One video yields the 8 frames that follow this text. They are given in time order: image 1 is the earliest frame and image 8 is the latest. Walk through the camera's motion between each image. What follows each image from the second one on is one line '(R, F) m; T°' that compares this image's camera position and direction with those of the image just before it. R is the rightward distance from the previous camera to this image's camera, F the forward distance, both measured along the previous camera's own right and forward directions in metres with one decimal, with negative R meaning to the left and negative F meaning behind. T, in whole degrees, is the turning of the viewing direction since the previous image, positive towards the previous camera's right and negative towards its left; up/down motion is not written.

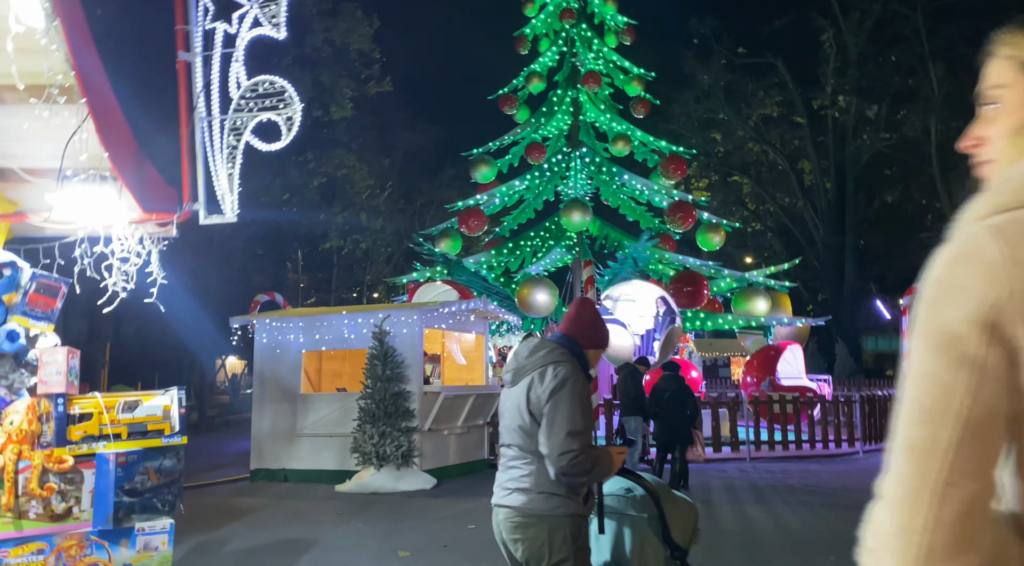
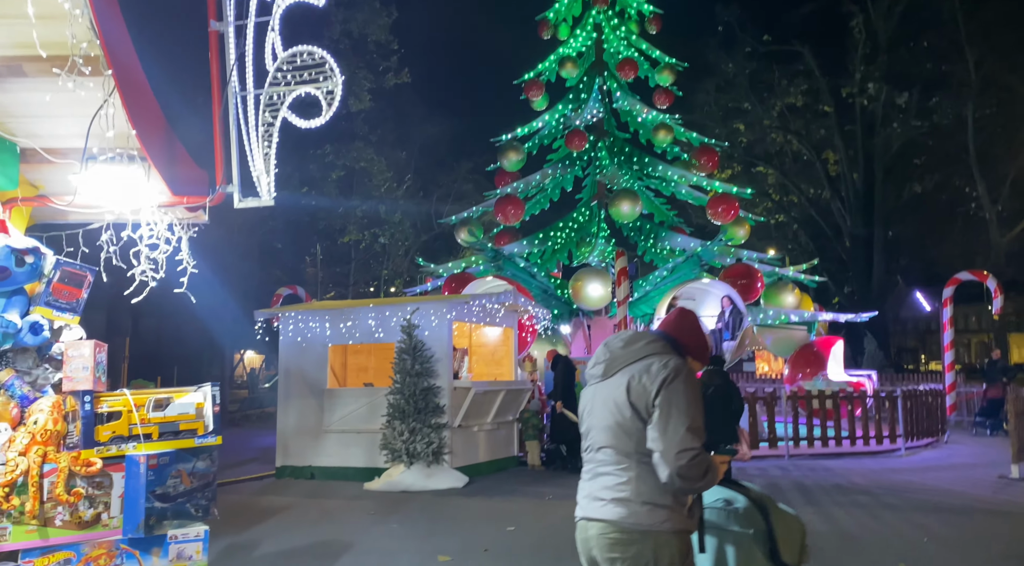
(-0.3, +0.4) m; -1°
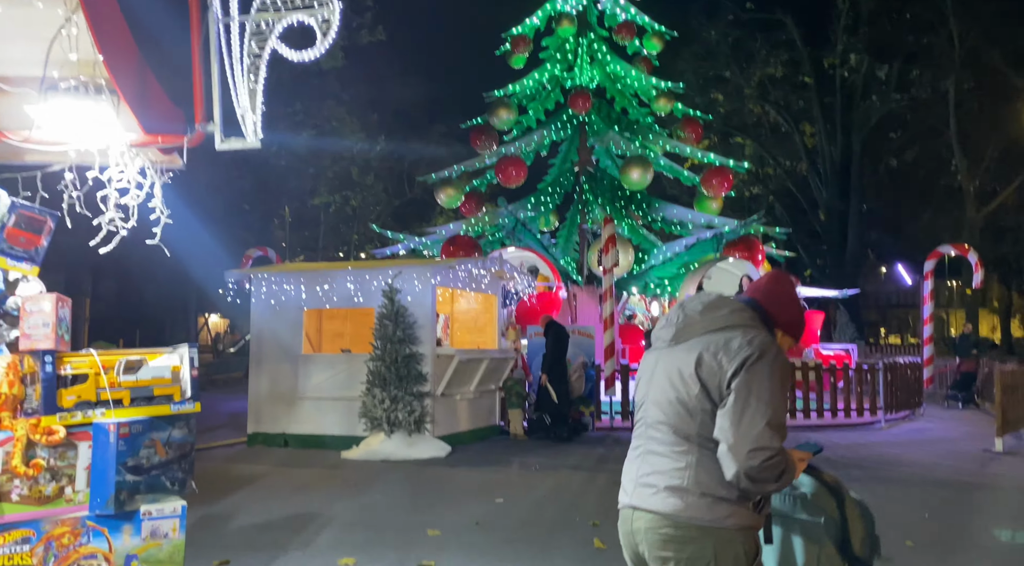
(-0.2, +0.4) m; +2°
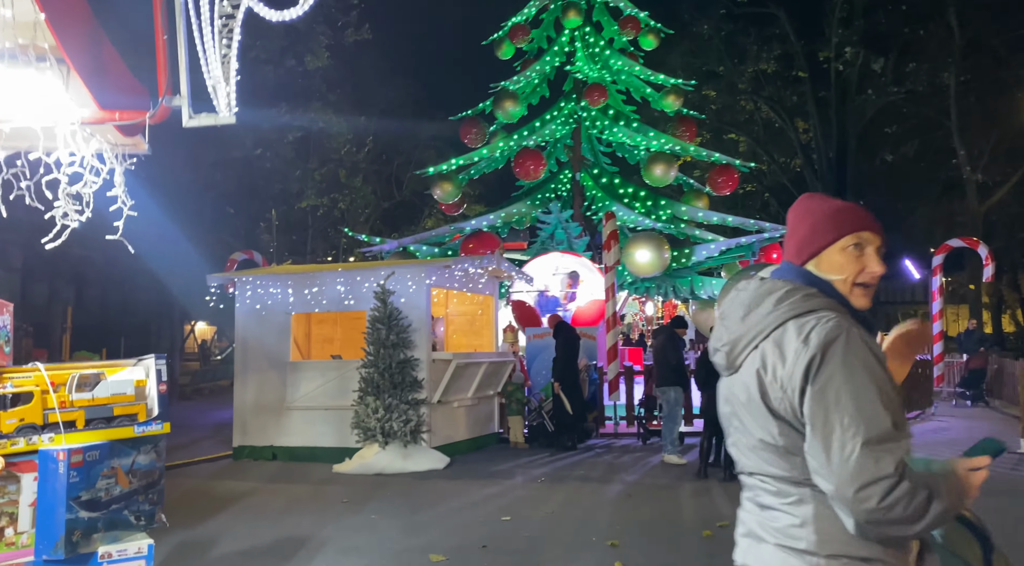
(-0.1, +0.6) m; +1°
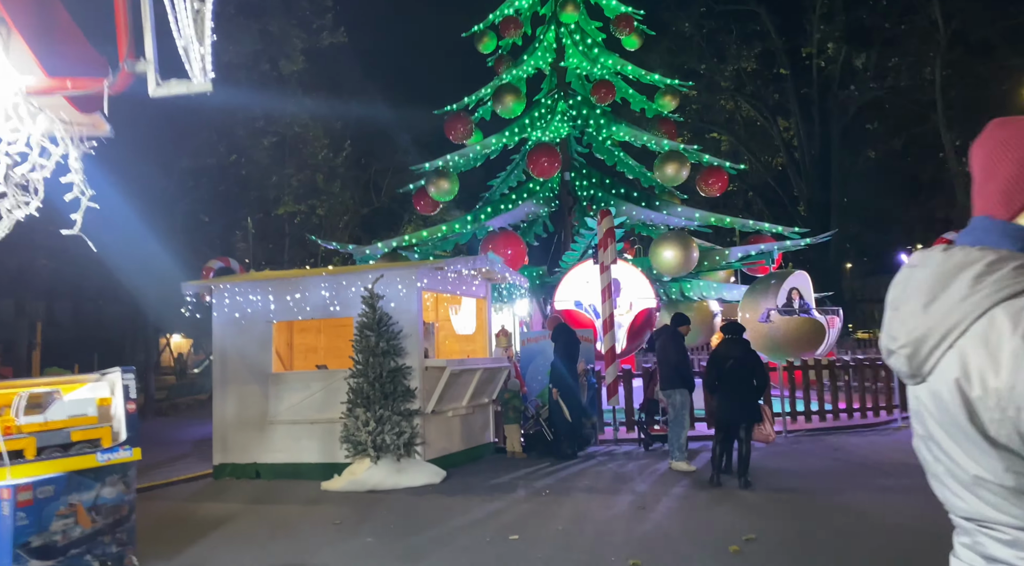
(-0.2, +0.5) m; +2°
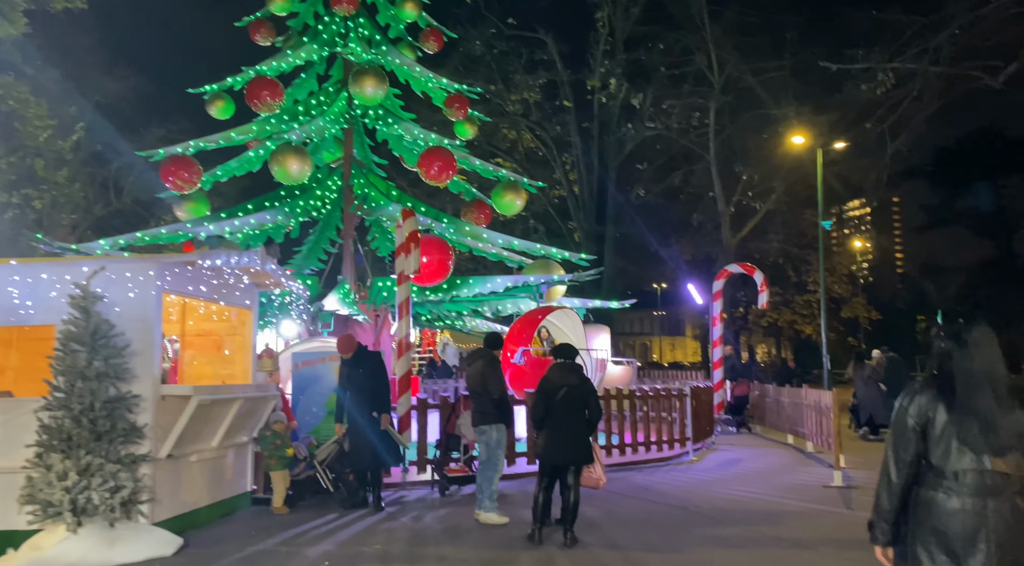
(-0.1, +1.7) m; +18°
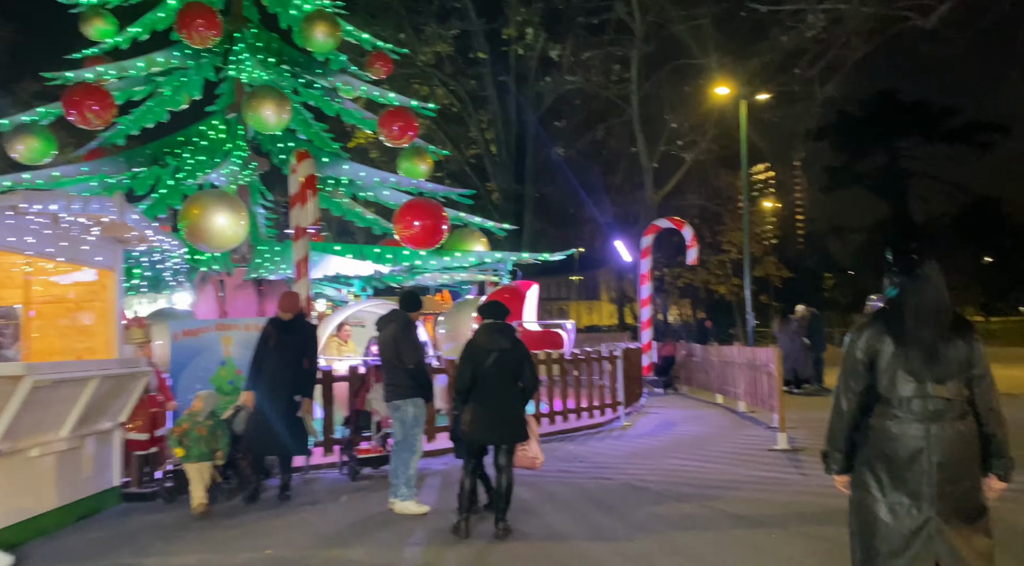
(0.0, +1.1) m; +6°
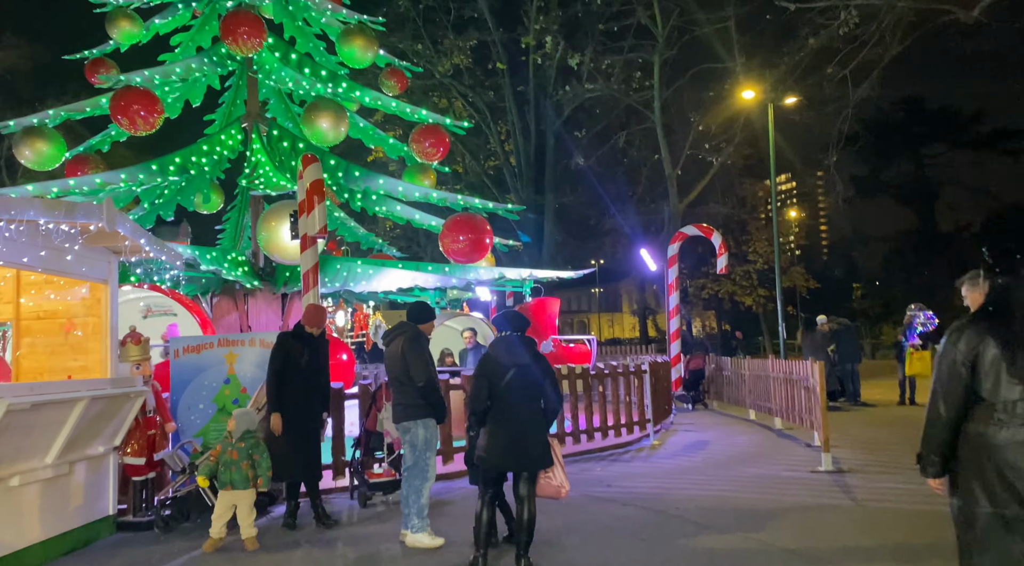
(0.0, +0.5) m; -2°
